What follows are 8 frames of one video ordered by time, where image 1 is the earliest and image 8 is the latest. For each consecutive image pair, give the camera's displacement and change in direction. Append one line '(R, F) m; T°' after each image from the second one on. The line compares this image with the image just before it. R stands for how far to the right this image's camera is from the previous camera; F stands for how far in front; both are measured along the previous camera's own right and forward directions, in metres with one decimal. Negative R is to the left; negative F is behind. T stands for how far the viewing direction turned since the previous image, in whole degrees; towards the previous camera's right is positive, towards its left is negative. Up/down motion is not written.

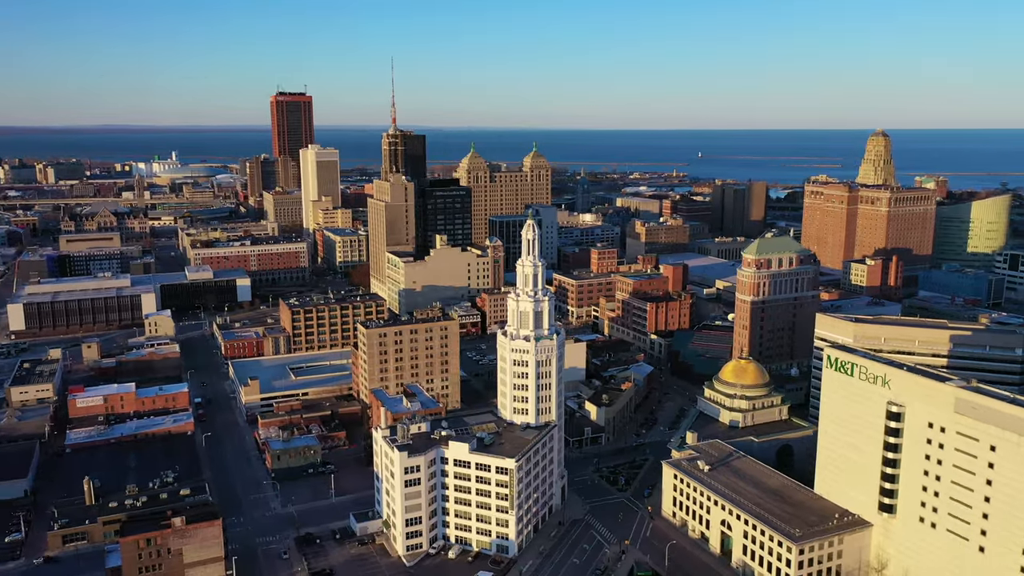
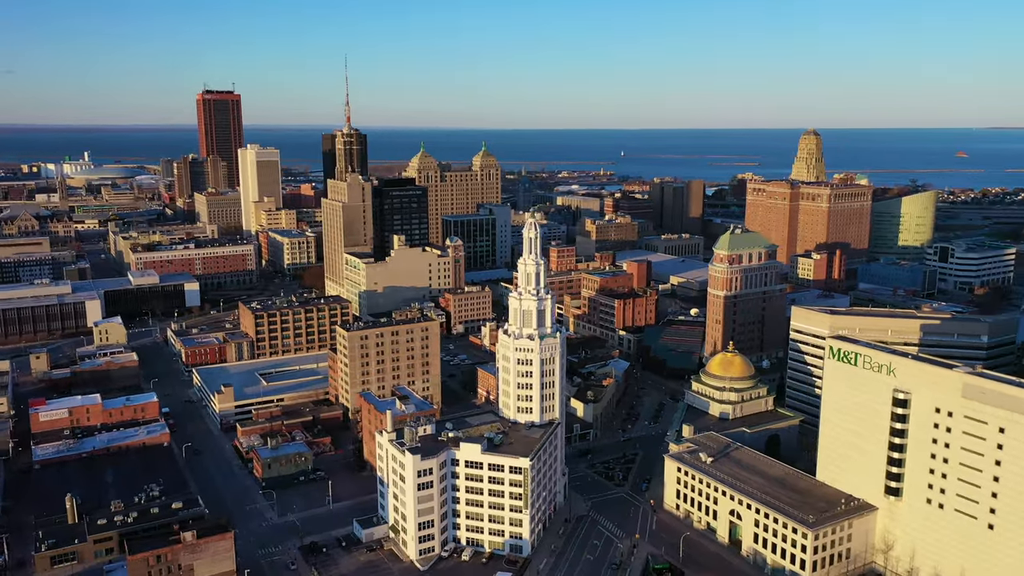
(-8.1, +0.7) m; +5°
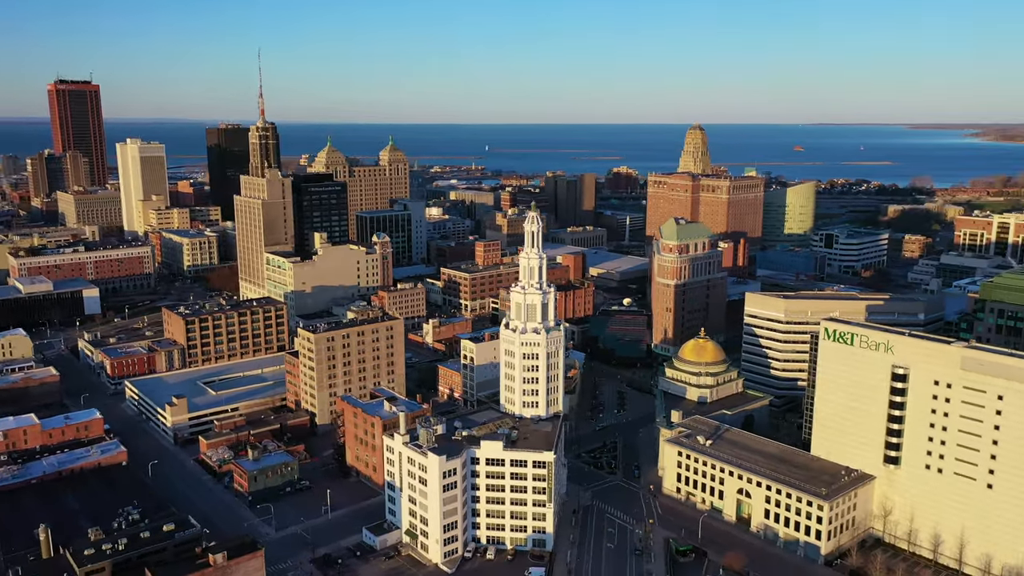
(-14.4, +1.8) m; +10°
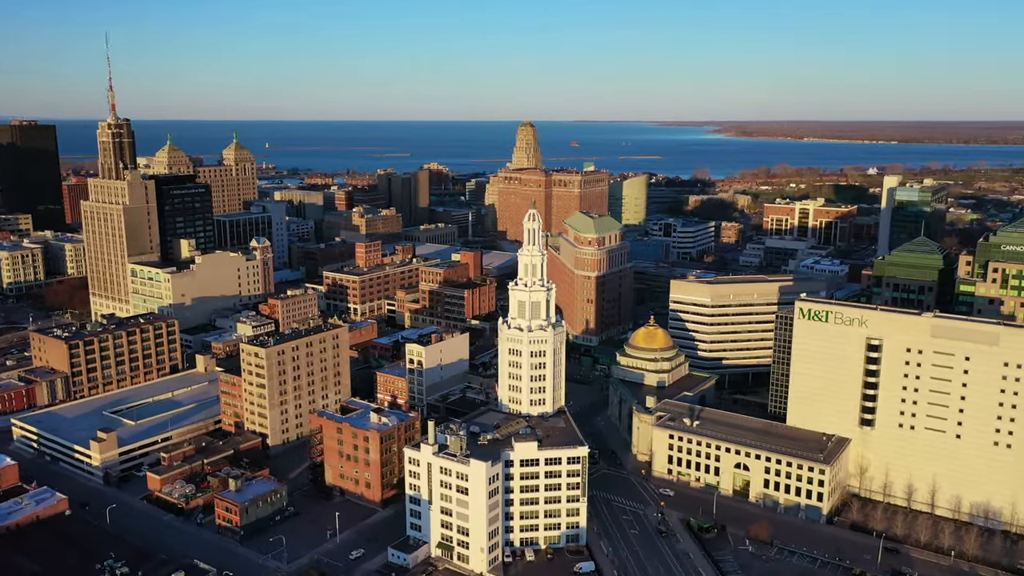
(-22.0, +3.9) m; +15°
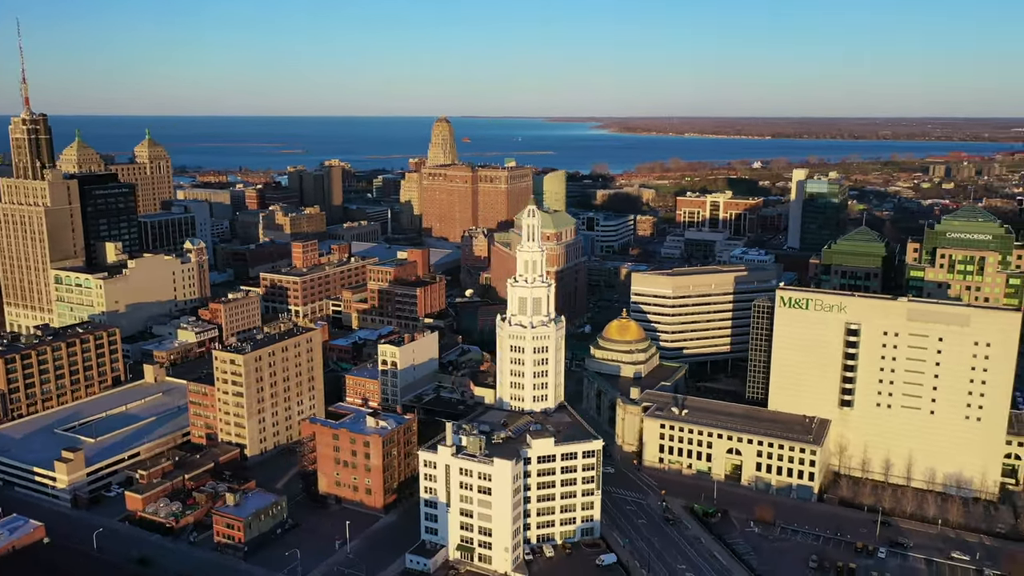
(-11.1, +1.3) m; +8°
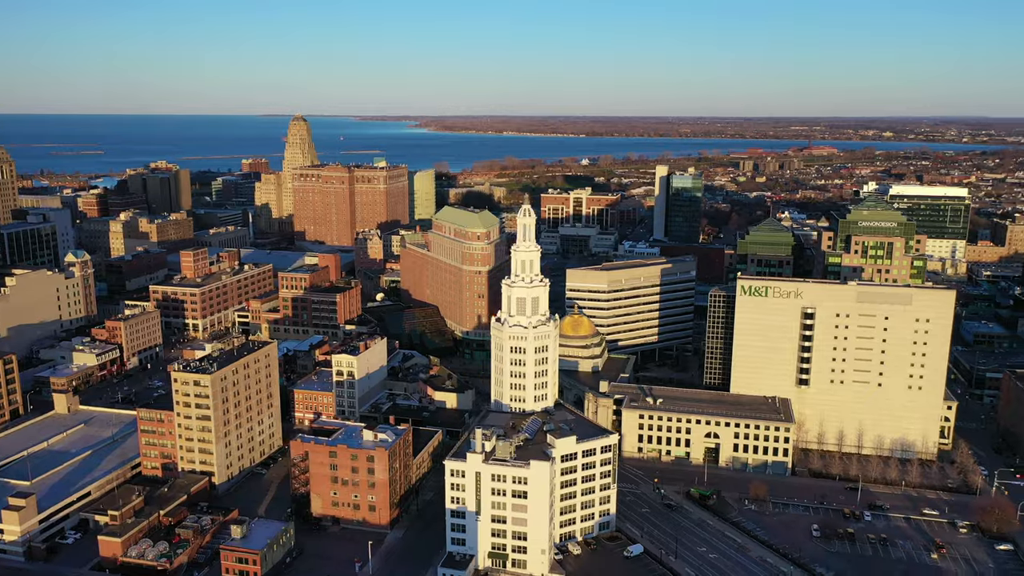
(-17.5, +2.7) m; +12°
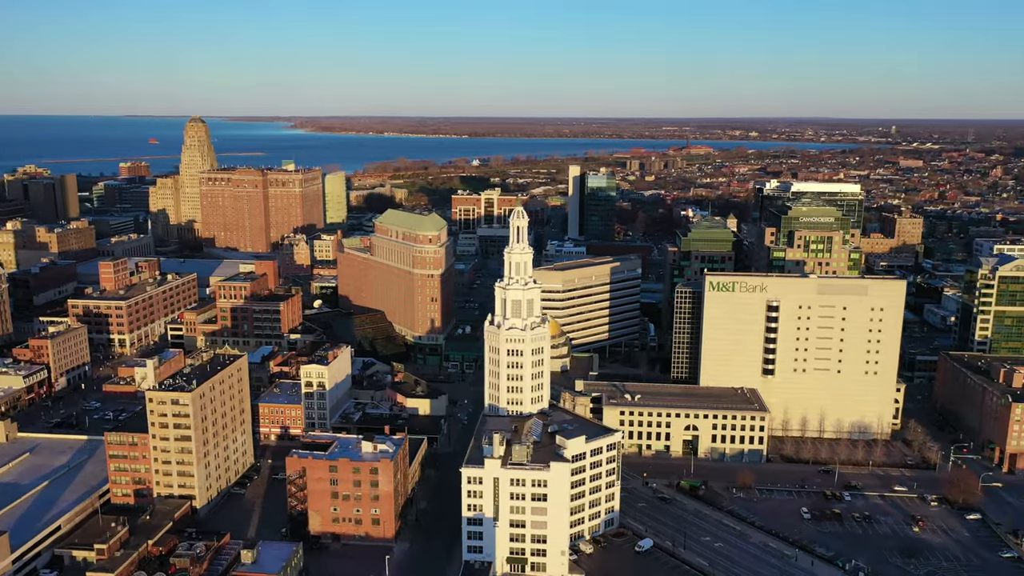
(-11.1, +1.2) m; +8°
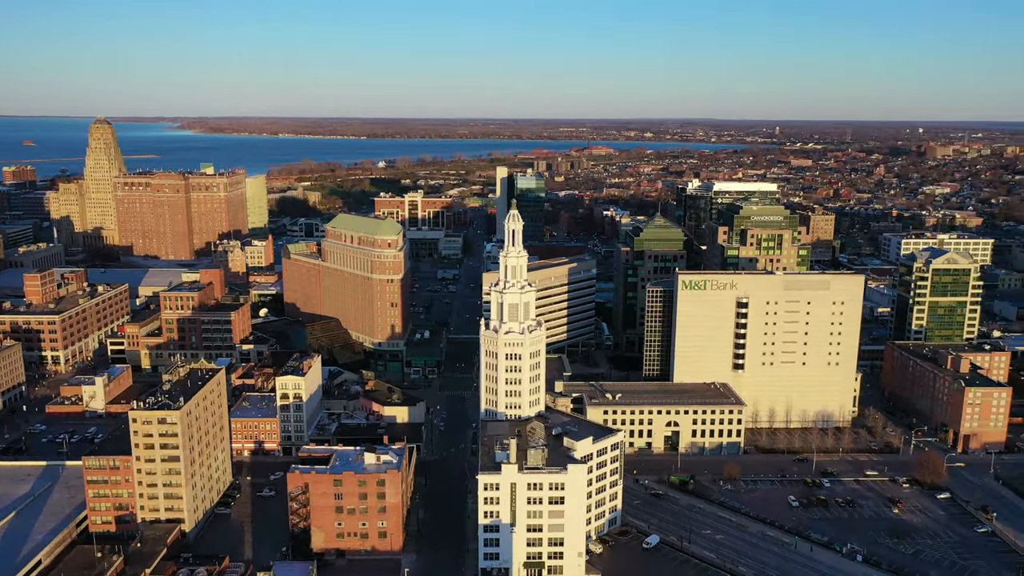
(-9.6, +0.9) m; +7°
